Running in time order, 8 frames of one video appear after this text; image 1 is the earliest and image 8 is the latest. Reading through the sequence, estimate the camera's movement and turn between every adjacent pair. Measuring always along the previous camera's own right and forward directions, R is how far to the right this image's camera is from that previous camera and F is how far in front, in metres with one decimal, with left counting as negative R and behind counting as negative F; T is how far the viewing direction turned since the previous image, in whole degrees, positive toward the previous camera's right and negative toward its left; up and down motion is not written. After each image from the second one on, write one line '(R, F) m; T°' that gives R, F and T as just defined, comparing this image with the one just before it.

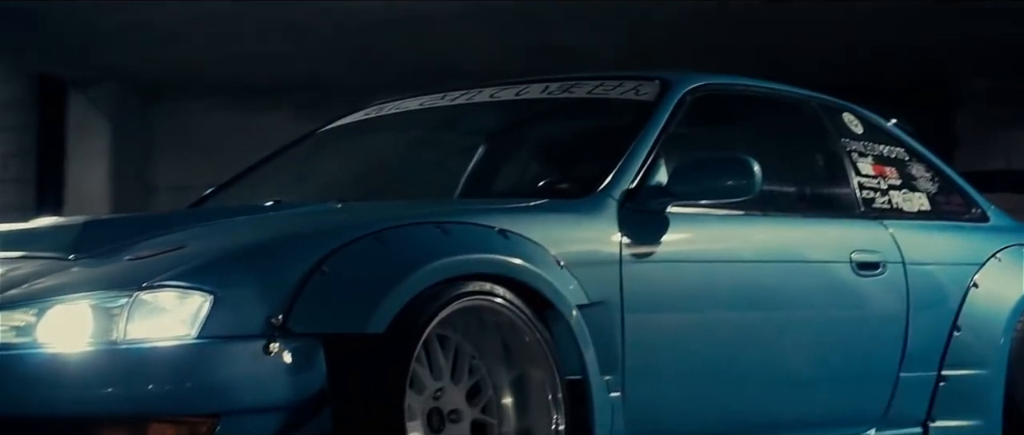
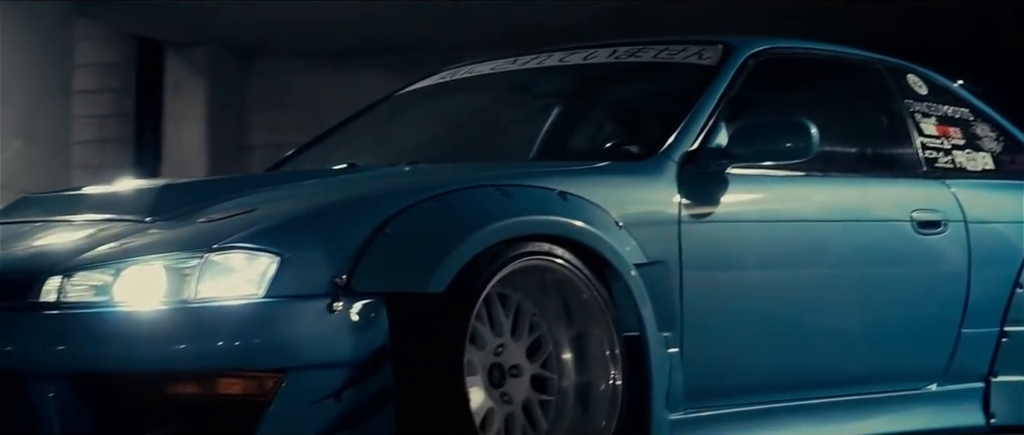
(+0.1, -0.2) m; -3°
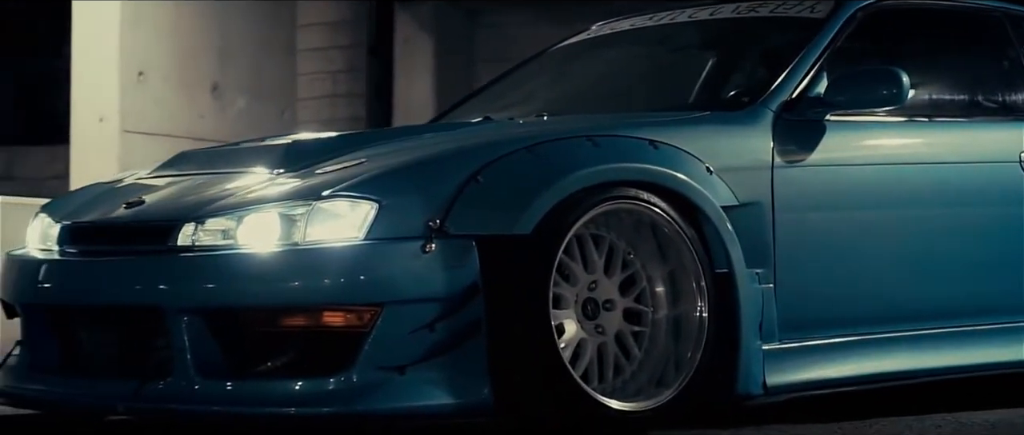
(+0.4, -0.4) m; -8°
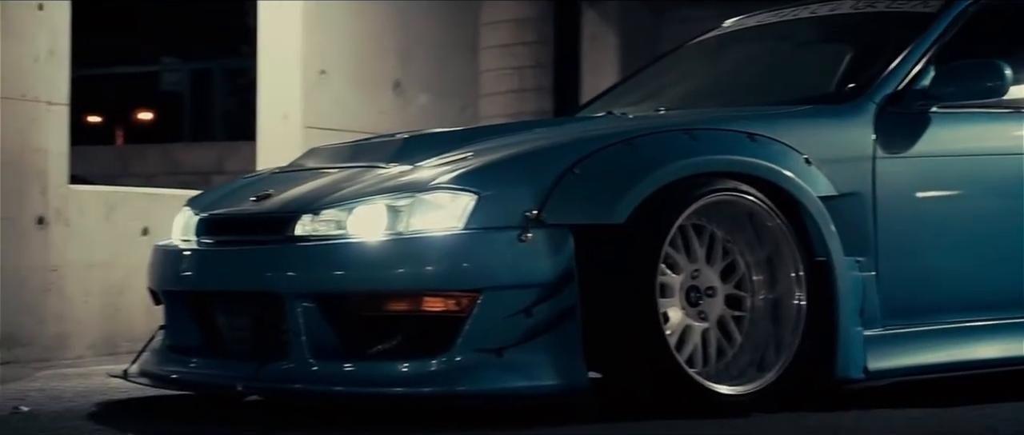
(+0.3, -0.2) m; -6°
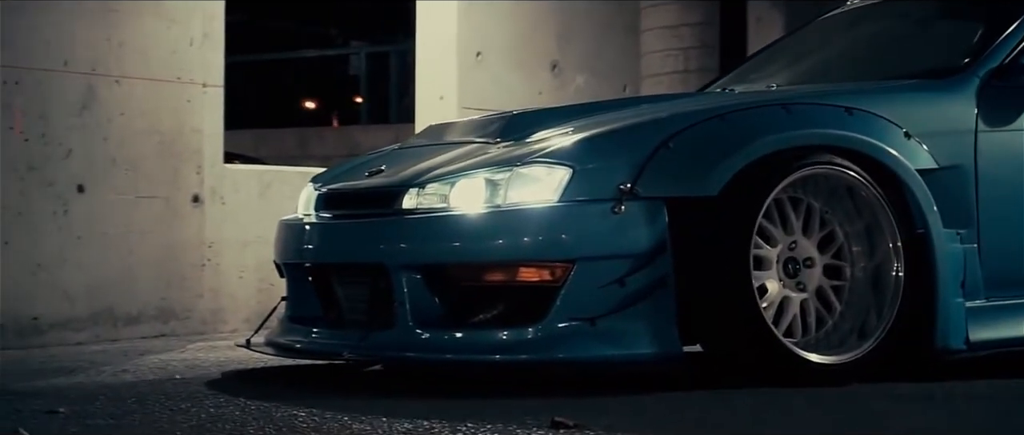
(+0.2, -0.1) m; -5°
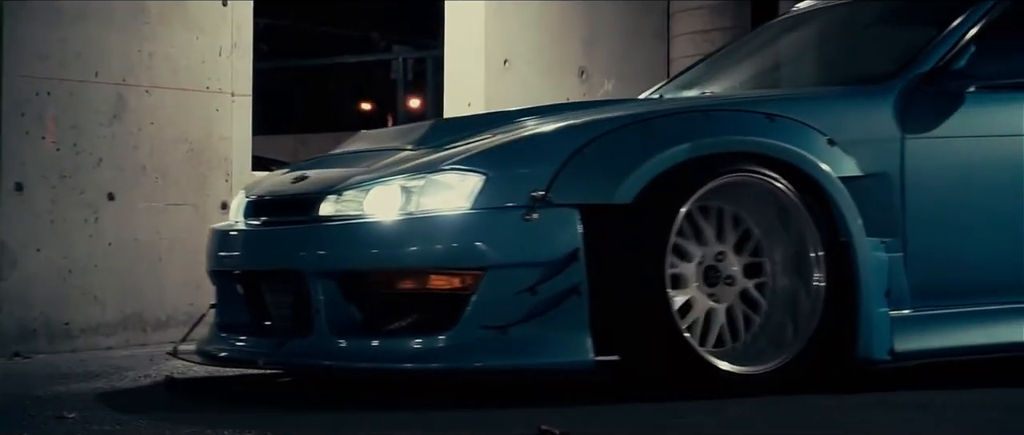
(+0.4, 0.0) m; -3°
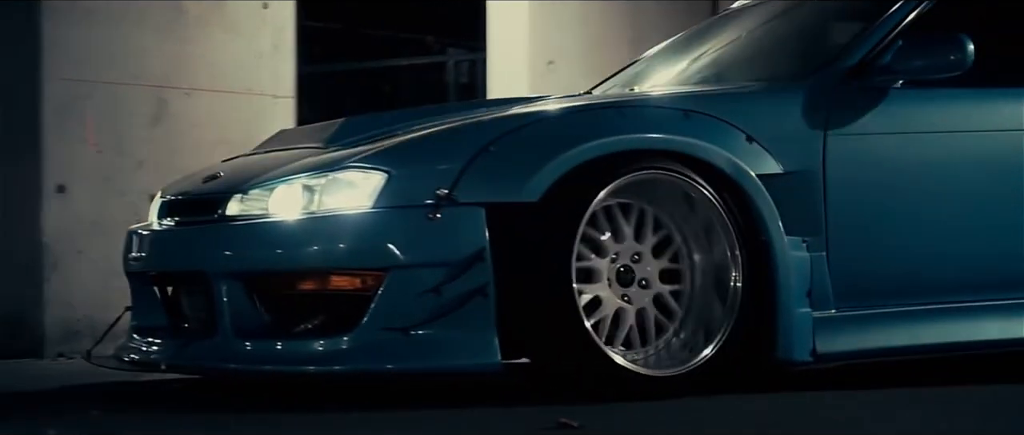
(+0.5, +0.1) m; -4°
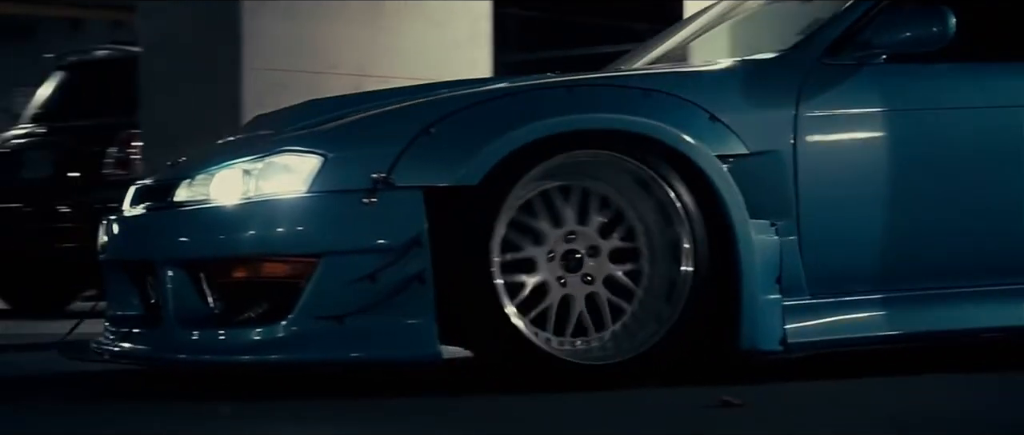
(+0.9, +0.3) m; -10°
